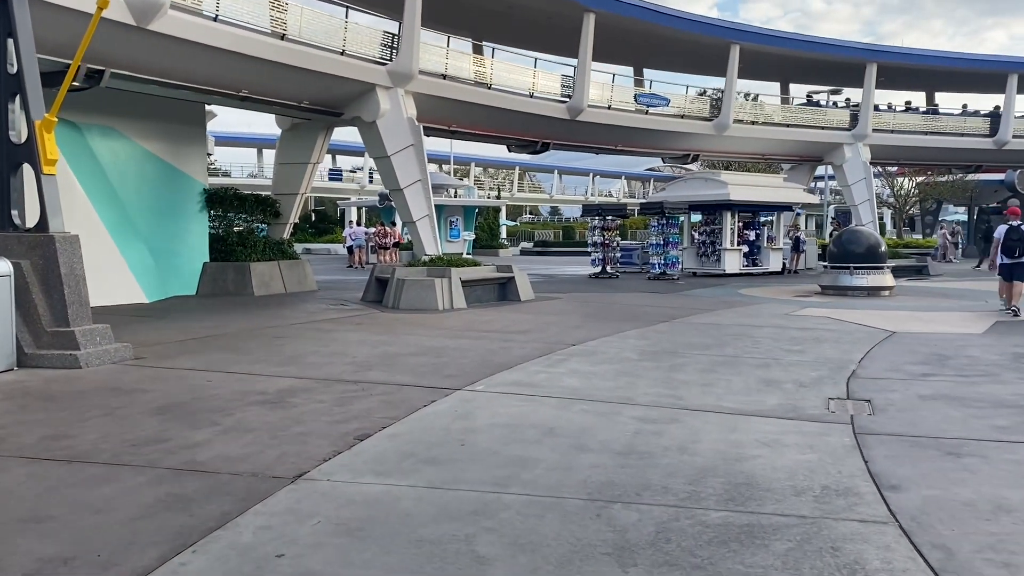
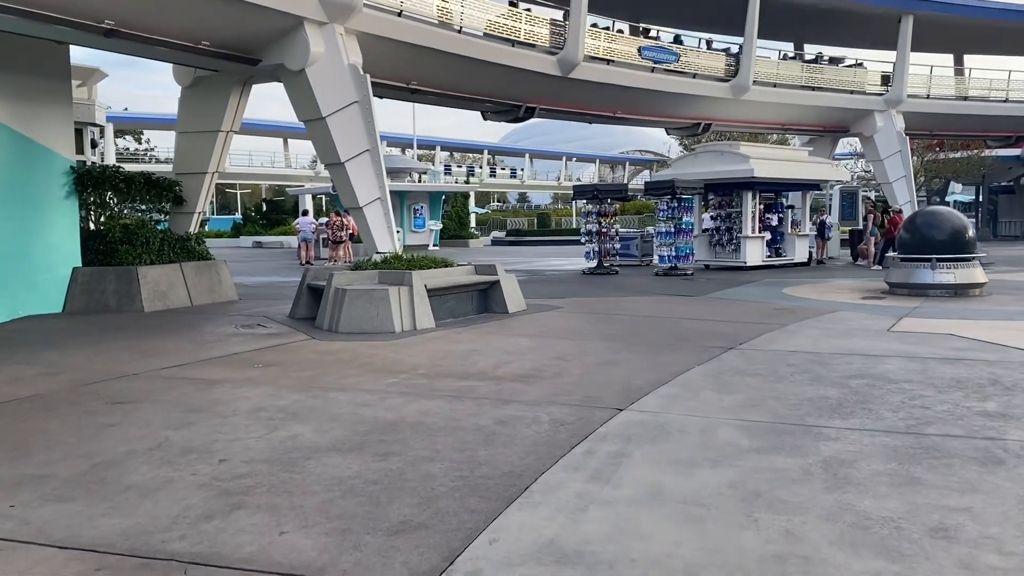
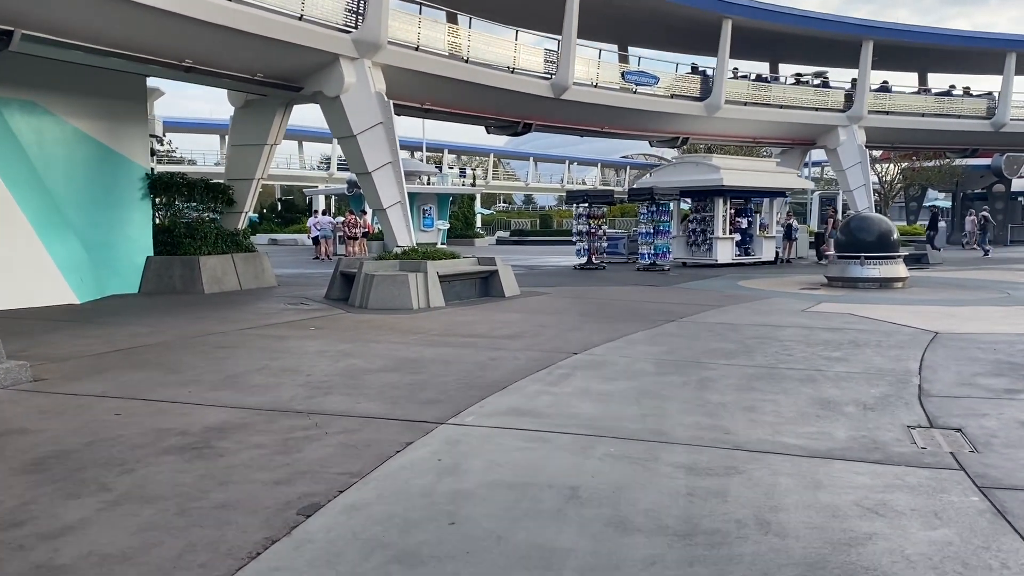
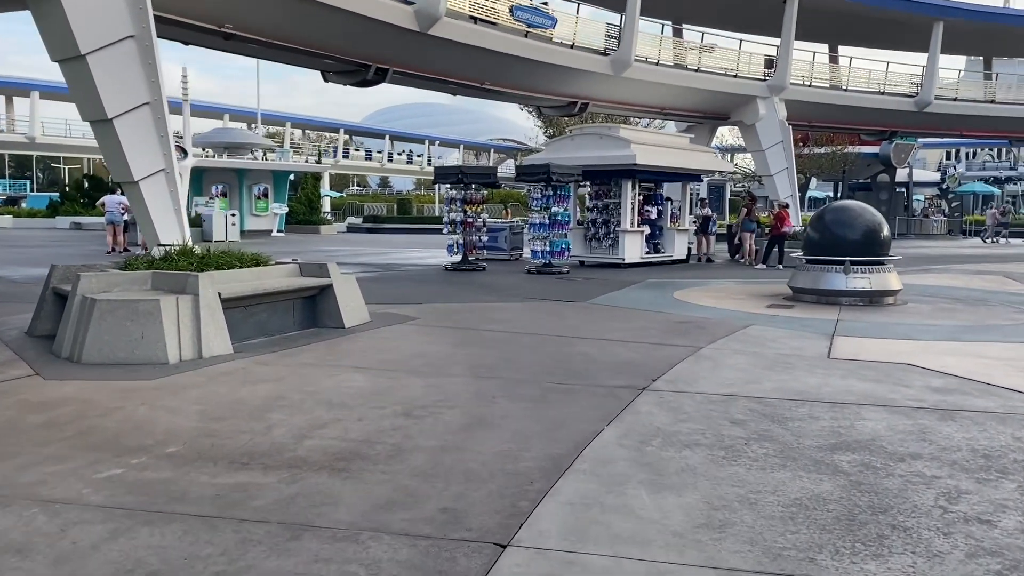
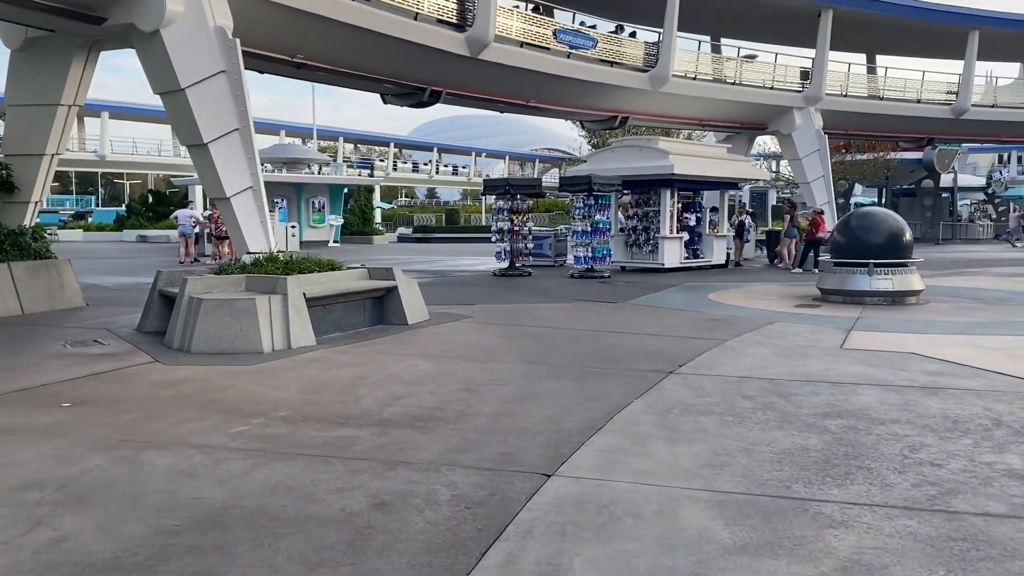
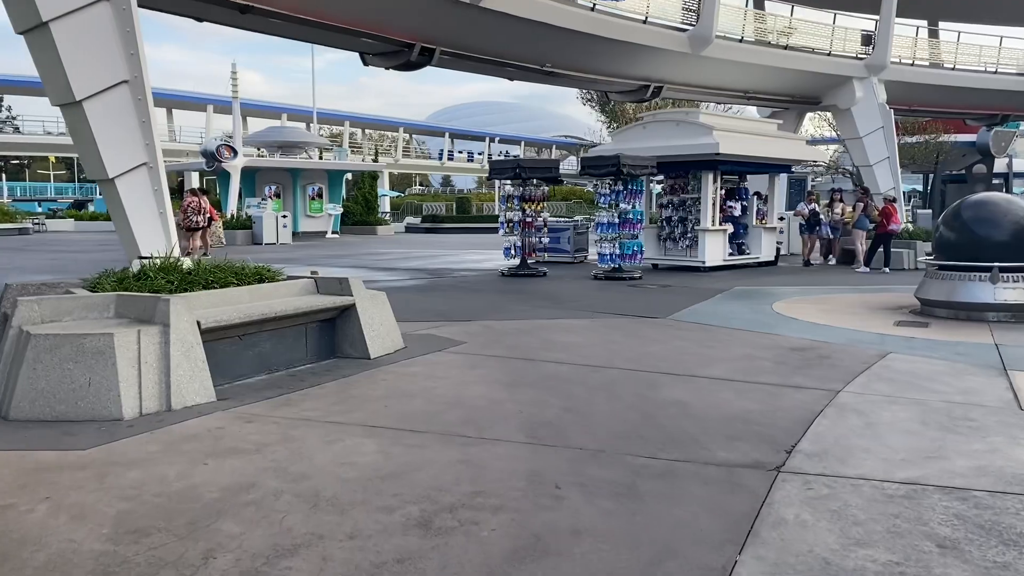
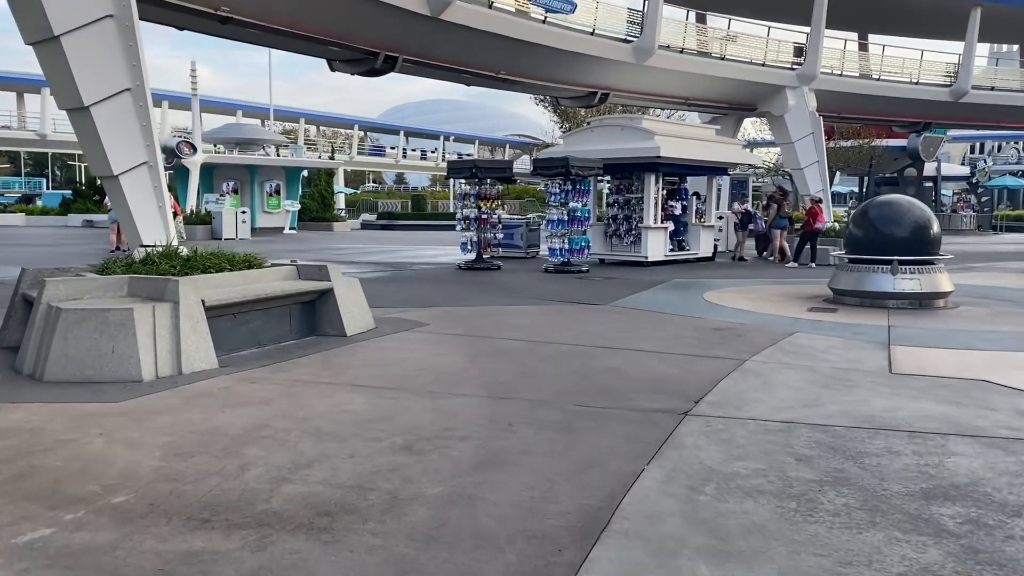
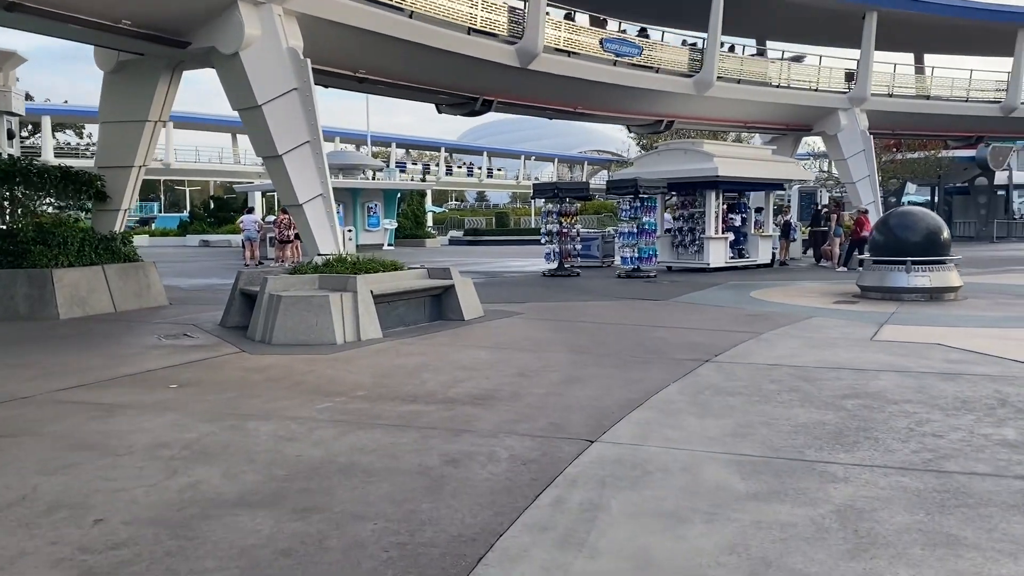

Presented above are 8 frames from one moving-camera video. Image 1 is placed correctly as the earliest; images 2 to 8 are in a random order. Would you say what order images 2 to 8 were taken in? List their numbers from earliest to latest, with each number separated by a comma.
3, 2, 8, 5, 4, 7, 6
